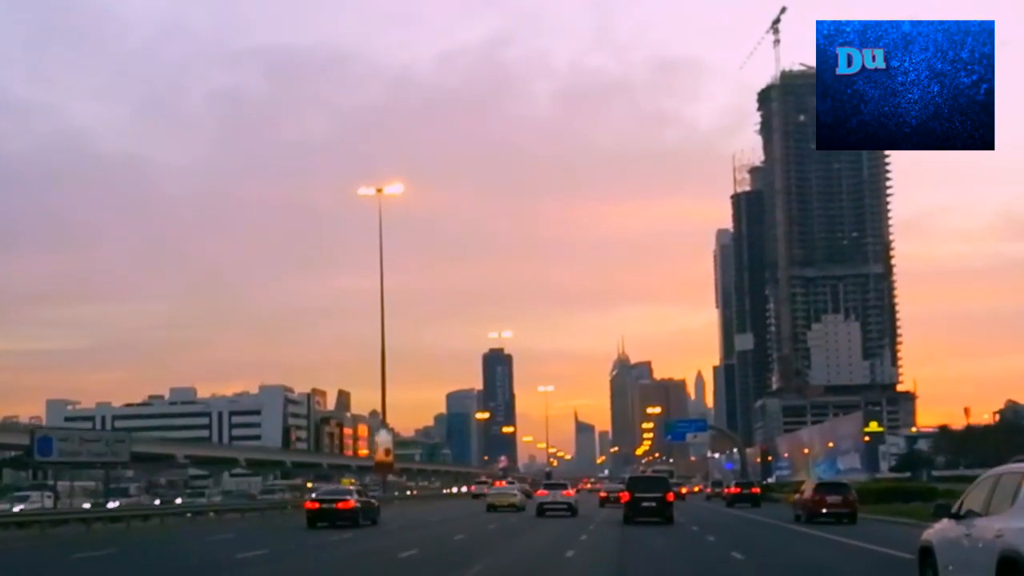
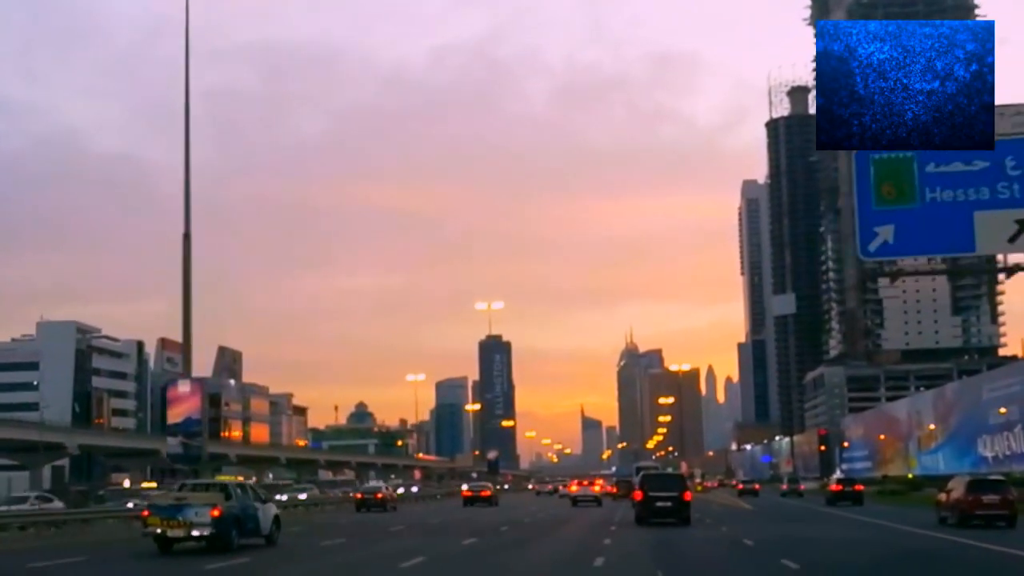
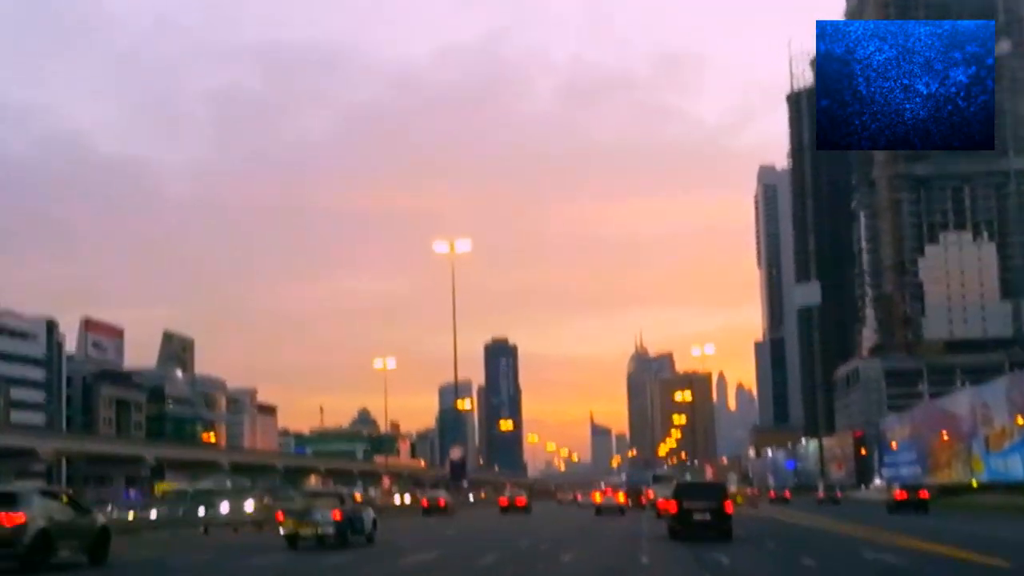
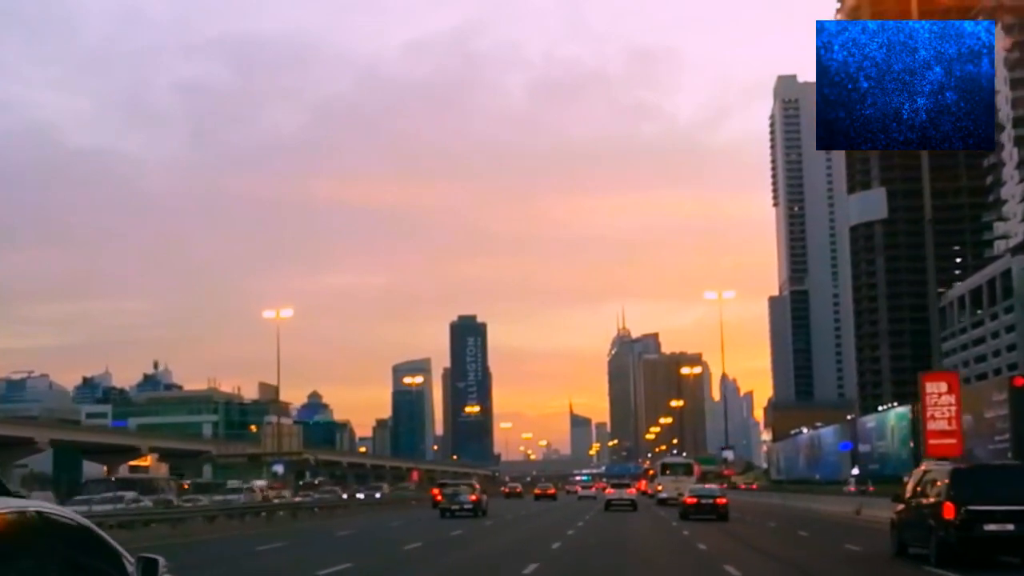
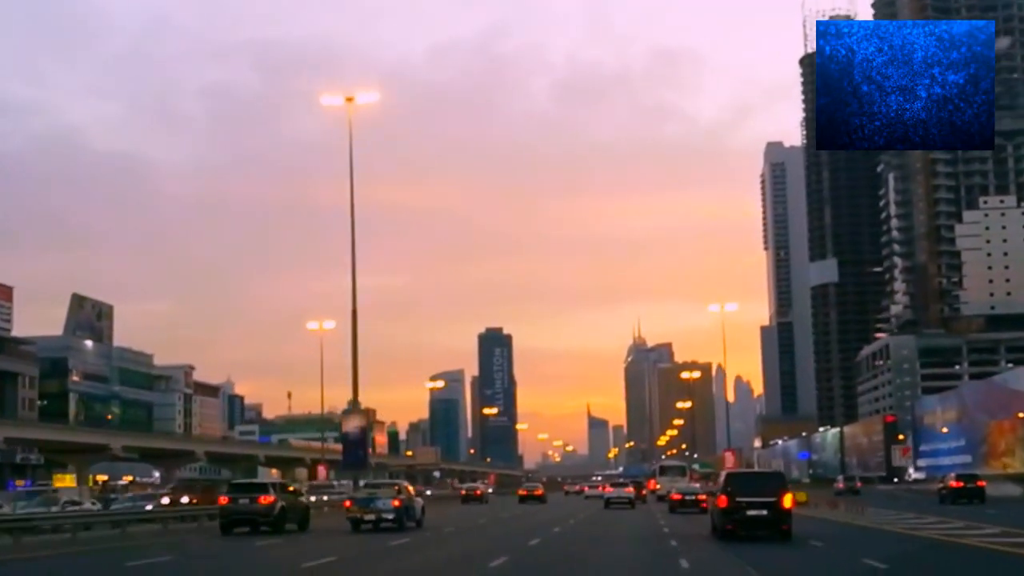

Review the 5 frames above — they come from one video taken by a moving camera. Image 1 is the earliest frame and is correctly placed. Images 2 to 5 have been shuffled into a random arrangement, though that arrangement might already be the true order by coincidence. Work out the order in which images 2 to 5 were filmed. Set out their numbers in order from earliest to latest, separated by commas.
2, 3, 5, 4
